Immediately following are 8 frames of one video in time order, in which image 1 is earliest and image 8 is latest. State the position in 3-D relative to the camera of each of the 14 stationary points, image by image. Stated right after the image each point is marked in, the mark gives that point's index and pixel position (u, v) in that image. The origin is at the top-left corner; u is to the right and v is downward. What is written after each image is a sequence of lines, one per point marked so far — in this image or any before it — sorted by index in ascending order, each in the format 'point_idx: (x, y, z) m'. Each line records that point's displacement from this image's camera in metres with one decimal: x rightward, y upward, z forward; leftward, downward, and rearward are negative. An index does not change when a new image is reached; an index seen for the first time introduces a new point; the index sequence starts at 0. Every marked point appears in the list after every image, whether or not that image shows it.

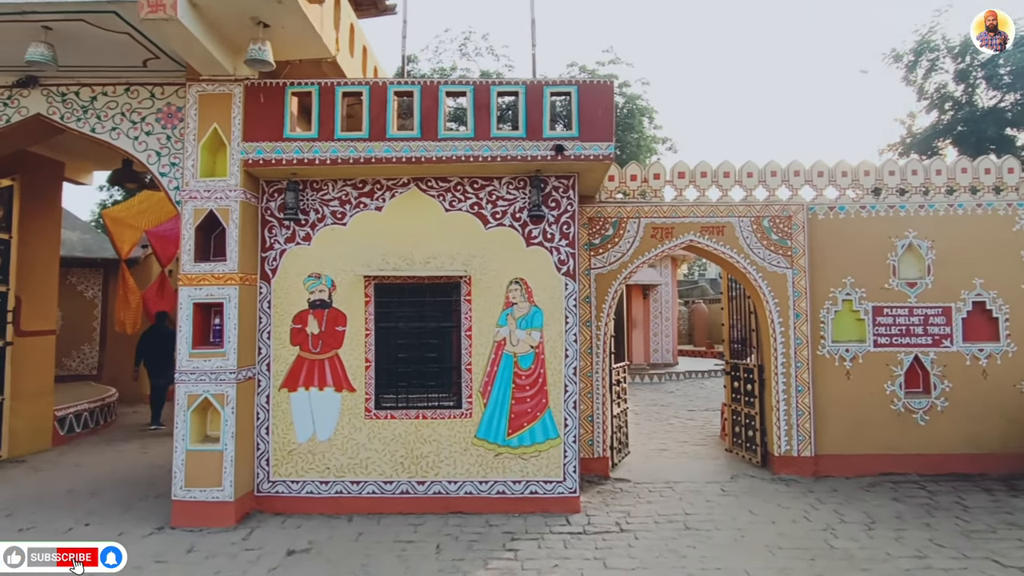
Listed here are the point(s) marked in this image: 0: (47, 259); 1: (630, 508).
0: (-5.4, +0.3, +7.0) m
1: (+0.9, -1.7, +4.5) m
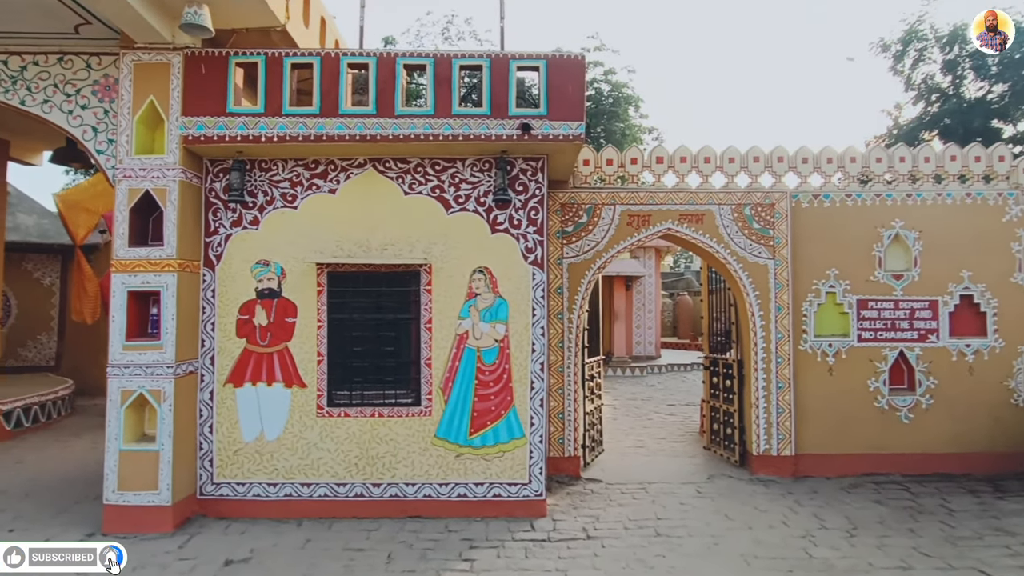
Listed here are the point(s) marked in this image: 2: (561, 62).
0: (-5.7, +0.5, +6.5) m
1: (+0.6, -1.6, +4.3) m
2: (+0.3, +1.6, +4.2) m
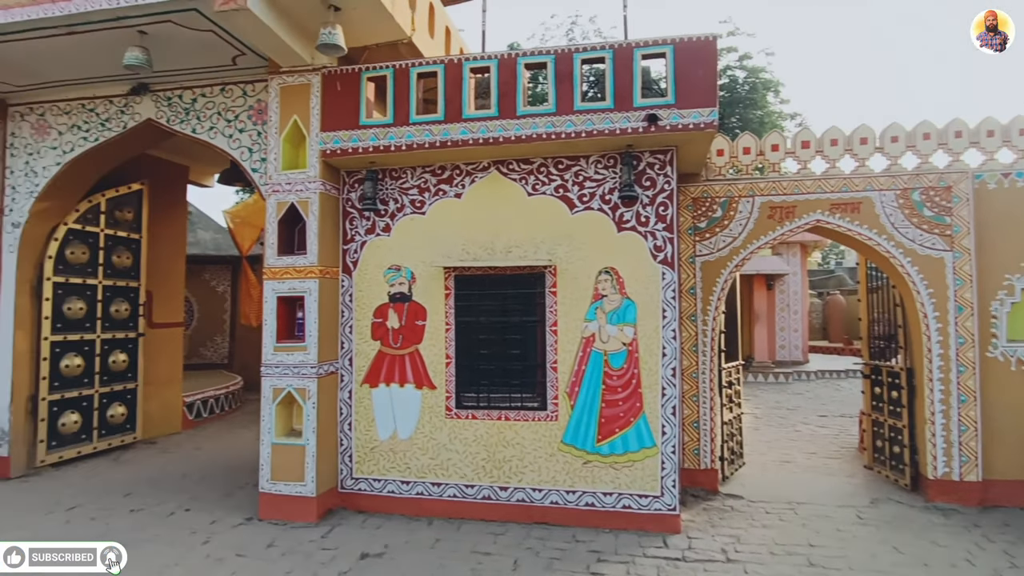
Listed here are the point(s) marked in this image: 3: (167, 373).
0: (-4.2, +0.4, +7.5) m
1: (+1.5, -1.6, +3.9) m
2: (+1.2, +1.6, +3.9) m
3: (-4.2, -1.0, +7.3) m
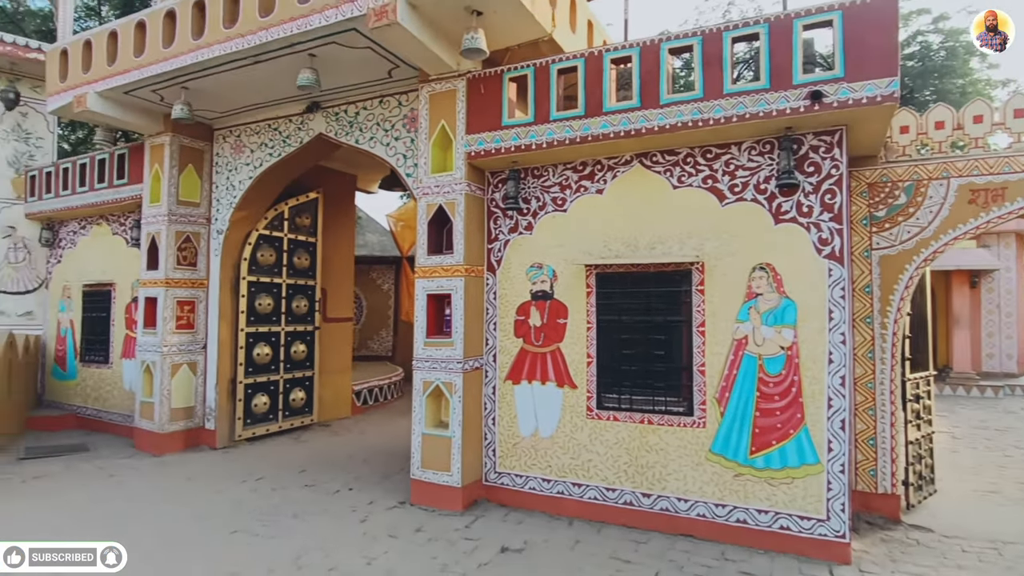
0: (-2.3, +0.4, +8.3) m
1: (+2.4, -1.6, +3.4) m
2: (+2.0, +1.6, +3.4) m
3: (-2.3, -1.0, +8.0) m
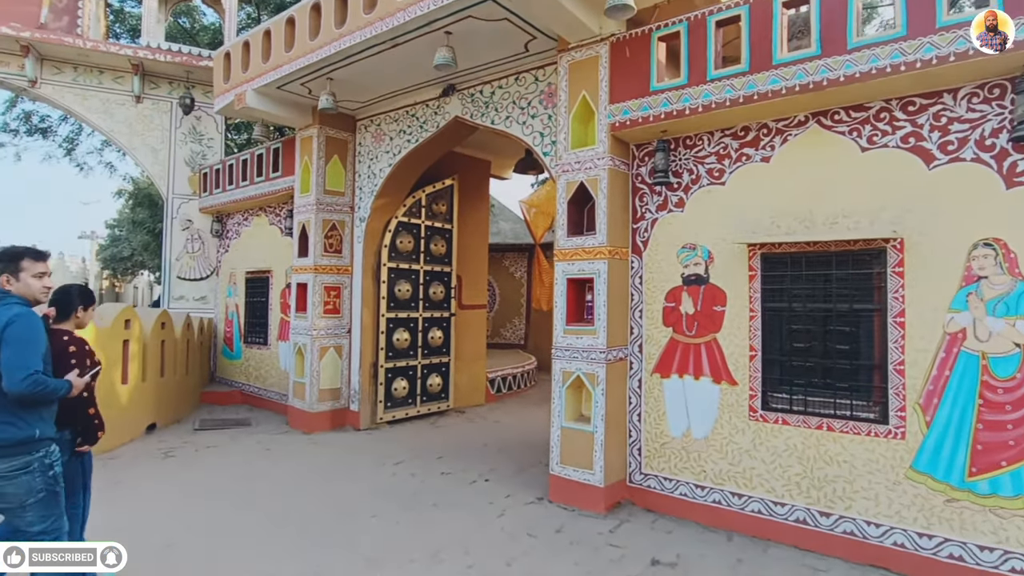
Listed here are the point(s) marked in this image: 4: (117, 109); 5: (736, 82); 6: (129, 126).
0: (-0.5, +0.6, +8.2) m
1: (+3.1, -1.5, +2.5) m
2: (+2.7, +1.7, +2.5) m
3: (-0.5, -0.8, +8.0) m
4: (-5.4, +2.5, +8.2) m
5: (+1.4, +1.2, +3.6) m
6: (-5.3, +2.2, +8.2) m
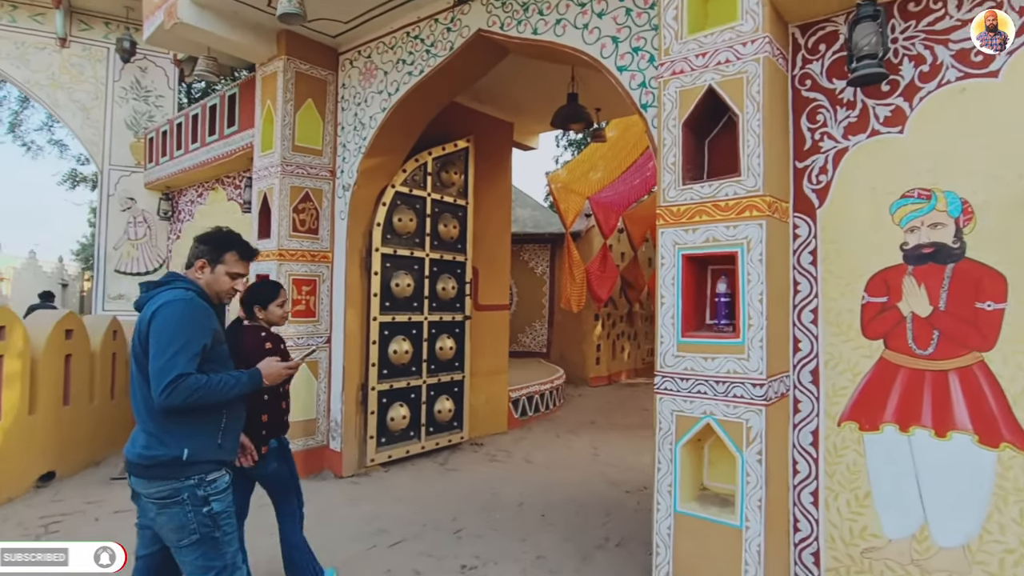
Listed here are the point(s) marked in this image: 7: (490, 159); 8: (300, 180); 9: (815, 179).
0: (-0.1, +0.6, +6.4) m
1: (+3.4, -1.4, +0.7) m
2: (+3.0, +1.8, +0.7) m
3: (-0.2, -0.8, +6.2) m
4: (-5.1, +2.5, +6.4) m
5: (+1.7, +1.3, +1.8) m
6: (-5.0, +2.3, +6.4) m
7: (-0.2, +1.4, +6.3) m
8: (-1.7, +0.9, +4.8) m
9: (+1.2, +0.4, +2.4) m
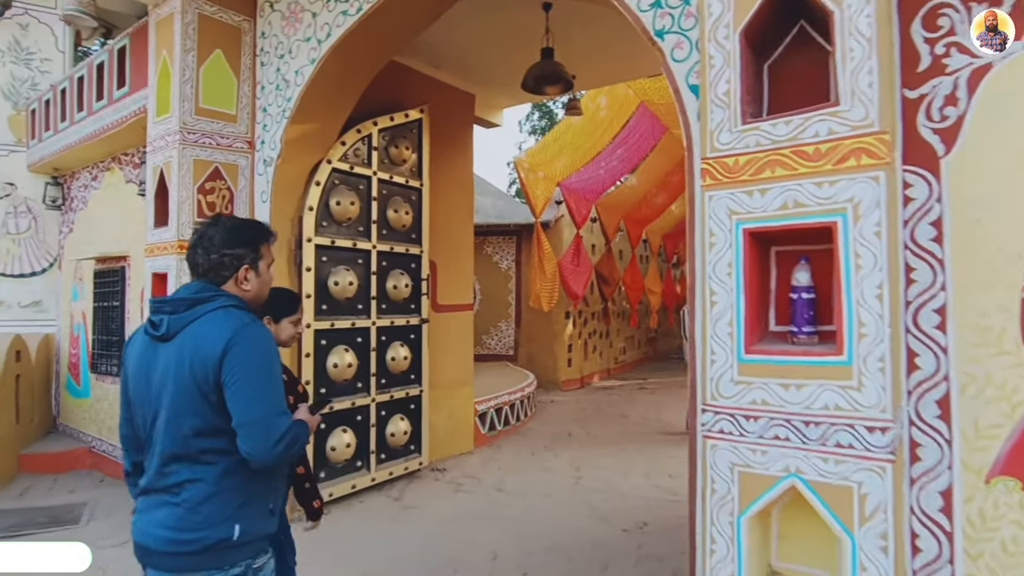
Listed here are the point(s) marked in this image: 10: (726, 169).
0: (-0.5, +0.7, +5.5) m
1: (+3.5, -1.4, 0.0) m
2: (+3.1, +1.8, 0.0) m
3: (-0.5, -0.7, +5.3) m
4: (-5.5, +2.4, +5.2) m
5: (+1.6, +1.4, +1.0) m
6: (-5.3, +2.2, +5.2) m
7: (-0.5, +1.4, +5.3) m
8: (-1.9, +0.9, +3.8) m
9: (+1.2, +0.5, +1.6) m
10: (+0.6, +0.3, +1.7) m
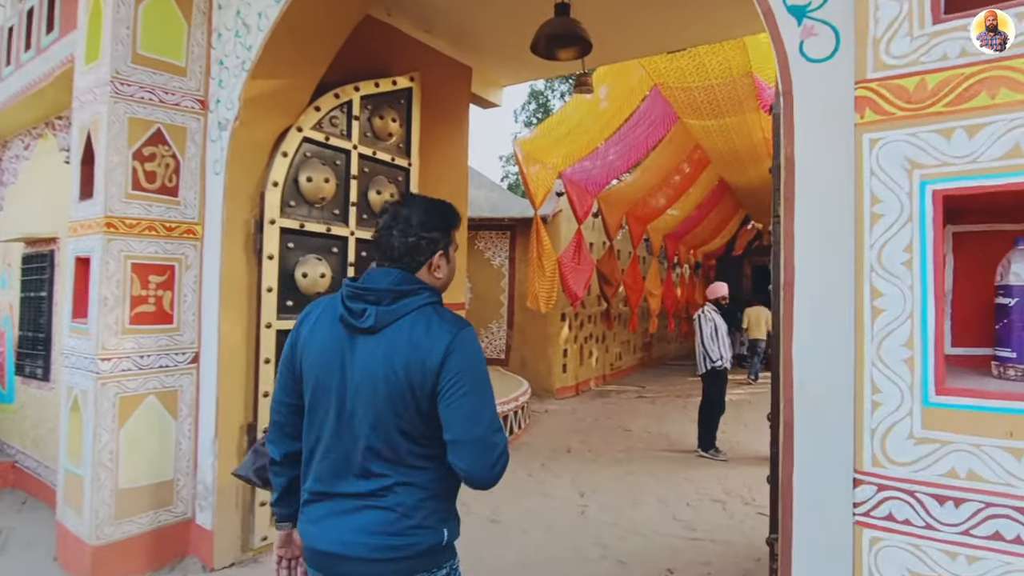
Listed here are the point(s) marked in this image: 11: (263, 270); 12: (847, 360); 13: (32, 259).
0: (-0.5, +0.7, +4.9) m
1: (+3.5, -1.4, -0.5) m
2: (+3.2, +1.8, -0.5) m
3: (-0.5, -0.7, +4.7) m
4: (-5.4, +2.6, +4.4) m
5: (+1.7, +1.3, +0.4) m
6: (-5.3, +2.3, +4.4) m
7: (-0.5, +1.4, +4.7) m
8: (-1.9, +0.9, +3.1) m
9: (+1.3, +0.5, +1.0) m
10: (+0.7, +0.3, +1.1) m
11: (-1.4, +0.1, +3.3) m
12: (+0.7, -0.1, +1.0) m
13: (-3.3, +0.2, +4.2) m
